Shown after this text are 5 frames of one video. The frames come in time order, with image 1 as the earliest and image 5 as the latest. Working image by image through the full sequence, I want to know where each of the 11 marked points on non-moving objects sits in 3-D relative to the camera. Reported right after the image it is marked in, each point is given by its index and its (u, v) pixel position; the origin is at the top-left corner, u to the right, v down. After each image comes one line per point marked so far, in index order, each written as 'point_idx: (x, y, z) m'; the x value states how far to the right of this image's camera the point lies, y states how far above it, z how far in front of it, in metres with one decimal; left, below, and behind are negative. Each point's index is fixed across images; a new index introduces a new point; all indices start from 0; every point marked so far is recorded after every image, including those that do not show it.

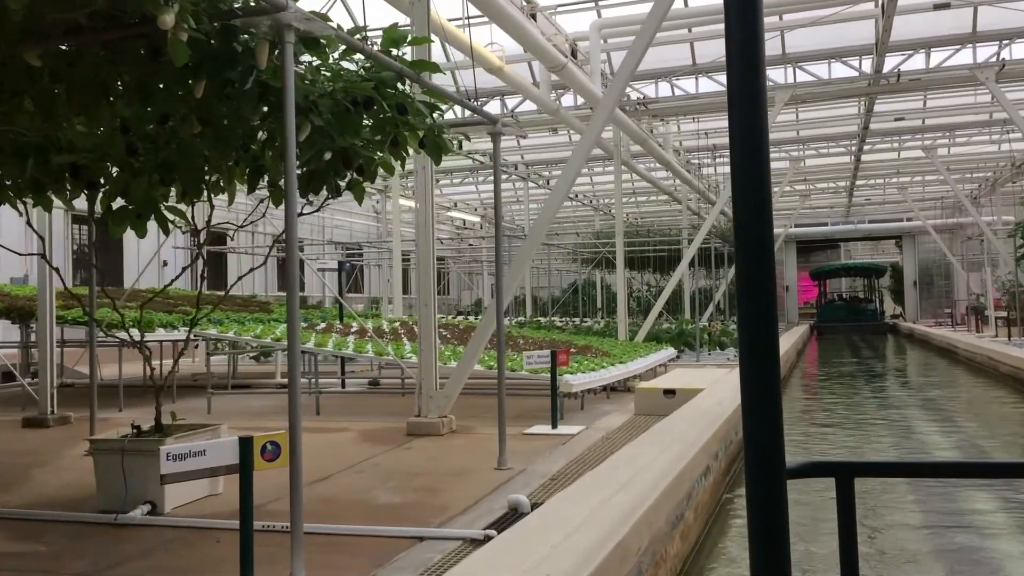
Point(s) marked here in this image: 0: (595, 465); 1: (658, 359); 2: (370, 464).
0: (+0.7, -1.5, +7.6) m
1: (+2.4, -1.2, +15.2) m
2: (-1.2, -1.5, +7.9) m
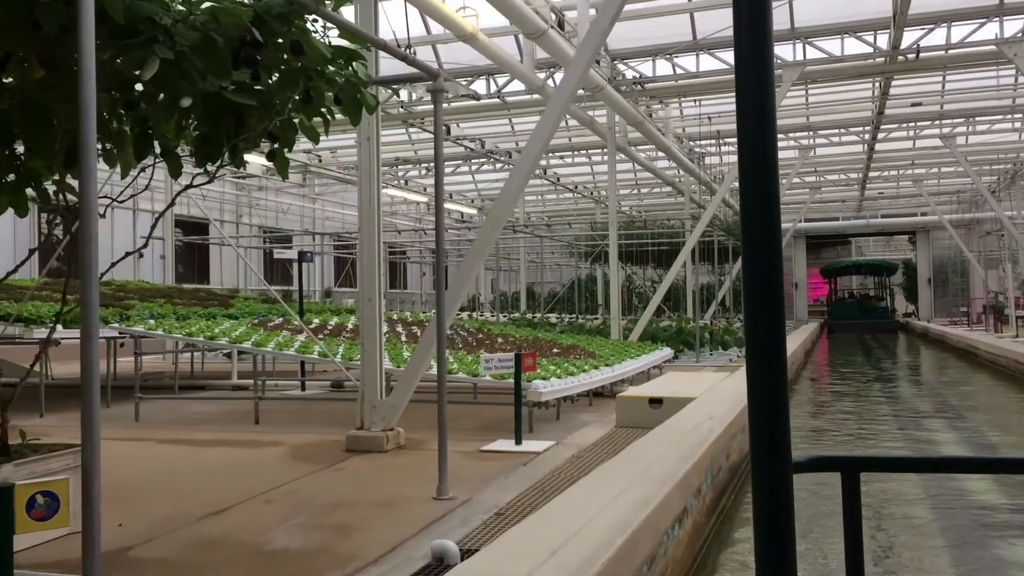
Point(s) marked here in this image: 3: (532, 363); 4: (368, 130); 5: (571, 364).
0: (+0.3, -1.4, +6.3) m
1: (+2.1, -1.1, +13.8) m
2: (-1.6, -1.4, +6.6) m
3: (+0.2, -0.7, +8.3) m
4: (-1.3, +1.4, +8.3) m
5: (+0.7, -0.9, +11.4) m
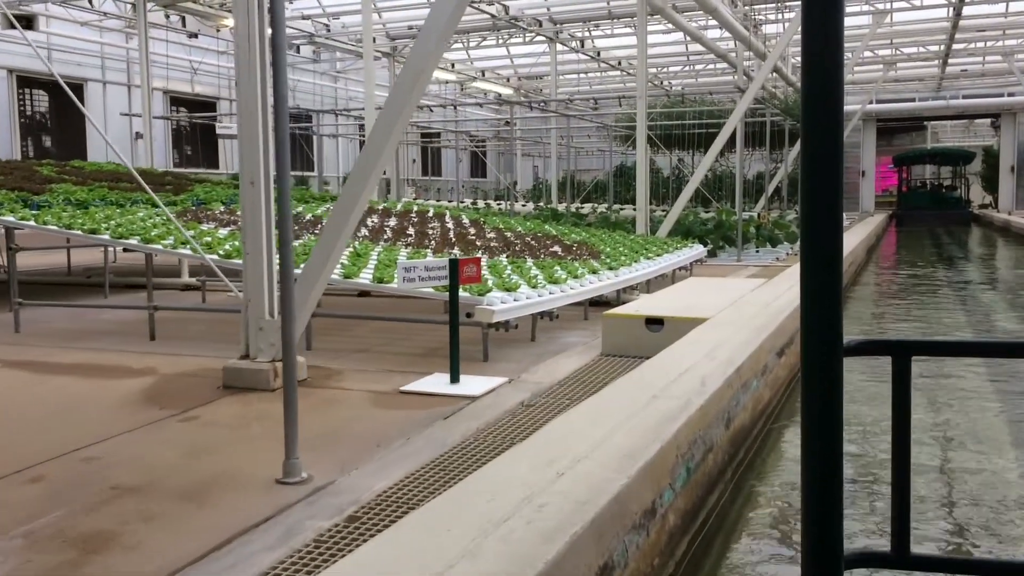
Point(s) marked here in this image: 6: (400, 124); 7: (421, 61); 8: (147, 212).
0: (-0.3, -0.9, +4.1) m
1: (+2.0, +0.3, +11.4) m
2: (-2.1, -0.8, +4.6) m
3: (-0.2, +0.1, +6.1) m
4: (-1.7, +2.2, +5.9) m
5: (+0.5, +0.2, +9.1) m
6: (-0.7, +1.0, +5.5) m
7: (-0.5, +1.3, +5.5) m
8: (-3.8, +0.8, +9.7) m
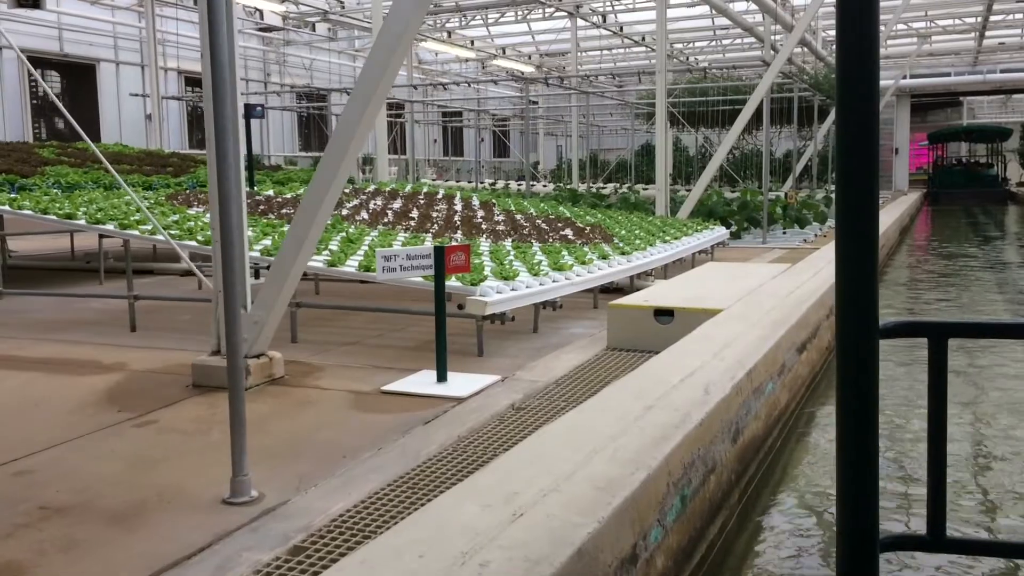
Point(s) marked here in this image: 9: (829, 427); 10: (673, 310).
0: (-0.4, -0.8, +3.6) m
1: (+2.1, +0.5, +10.8) m
2: (-2.2, -0.8, +4.1) m
3: (-0.3, +0.2, +5.6) m
4: (-1.7, +2.2, +5.3) m
5: (+0.5, +0.3, +8.6) m
6: (-0.7, +1.0, +5.0) m
7: (-0.6, +1.4, +5.0) m
8: (-3.7, +0.9, +9.3) m
9: (+1.7, -0.8, +5.2) m
10: (+1.1, -0.1, +6.3) m
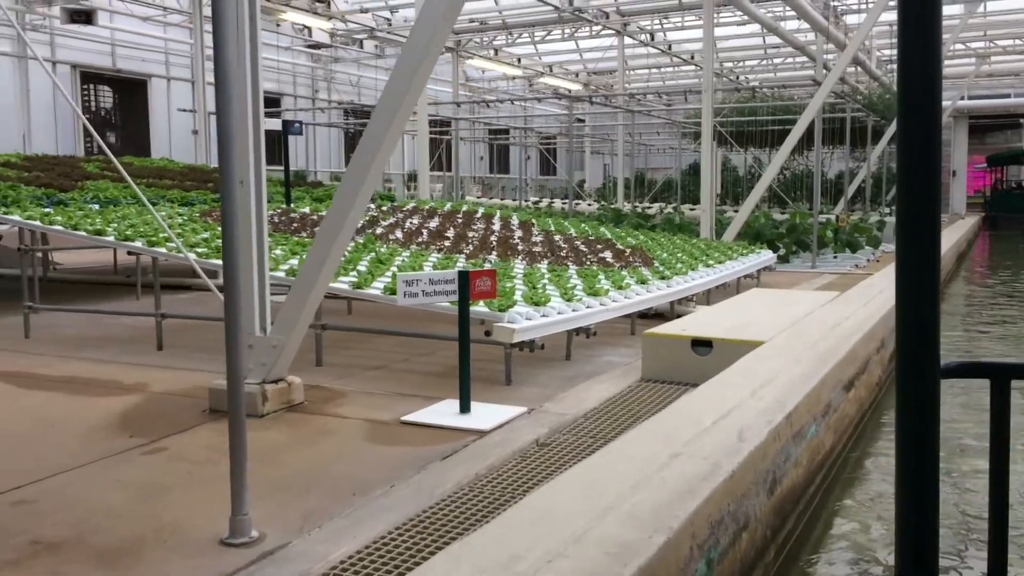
0: (-0.3, -1.0, +3.4) m
1: (+2.5, +0.2, +10.5) m
2: (-2.1, -0.9, +4.0) m
3: (-0.1, 0.0, +5.3) m
4: (-1.5, +2.1, +5.2) m
5: (+0.8, +0.1, +8.3) m
6: (-0.6, +0.9, +4.8) m
7: (-0.4, +1.3, +4.8) m
8: (-3.3, +0.8, +9.2) m
9: (+1.9, -0.9, +4.8) m
10: (+1.3, -0.3, +6.0) m
